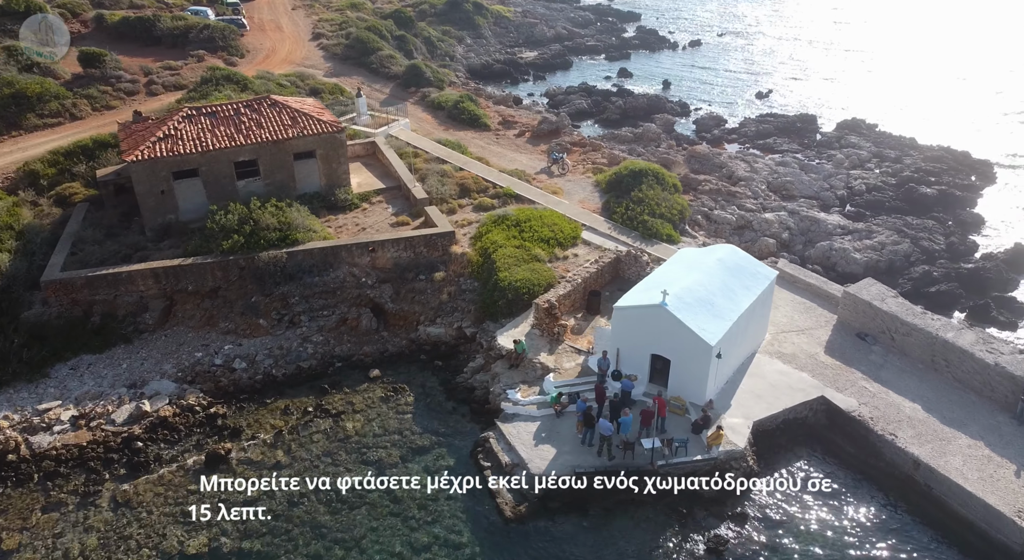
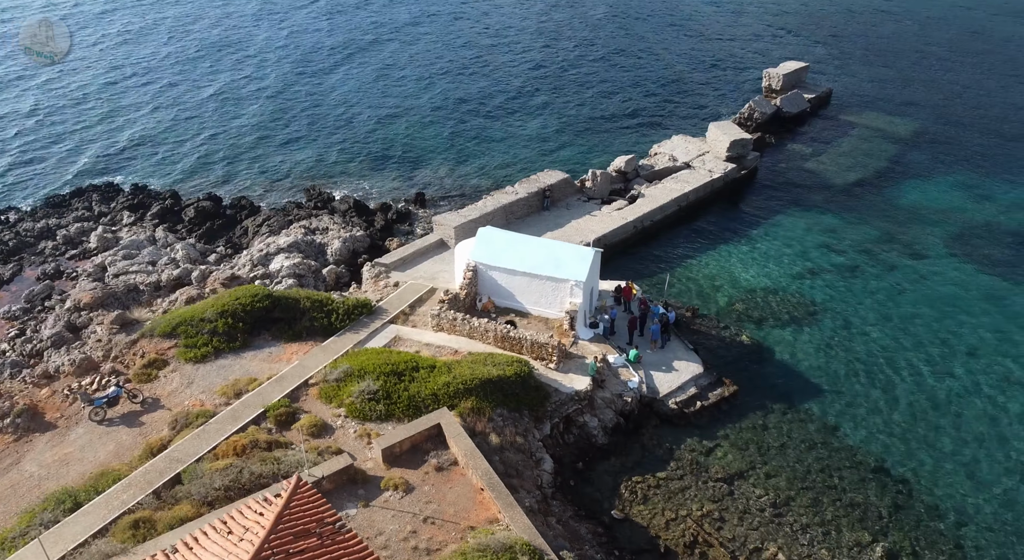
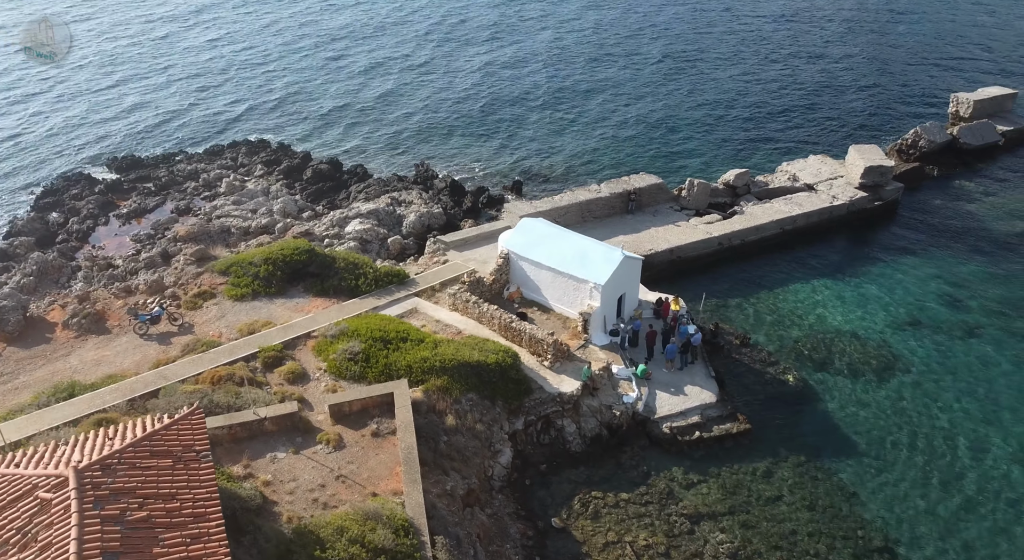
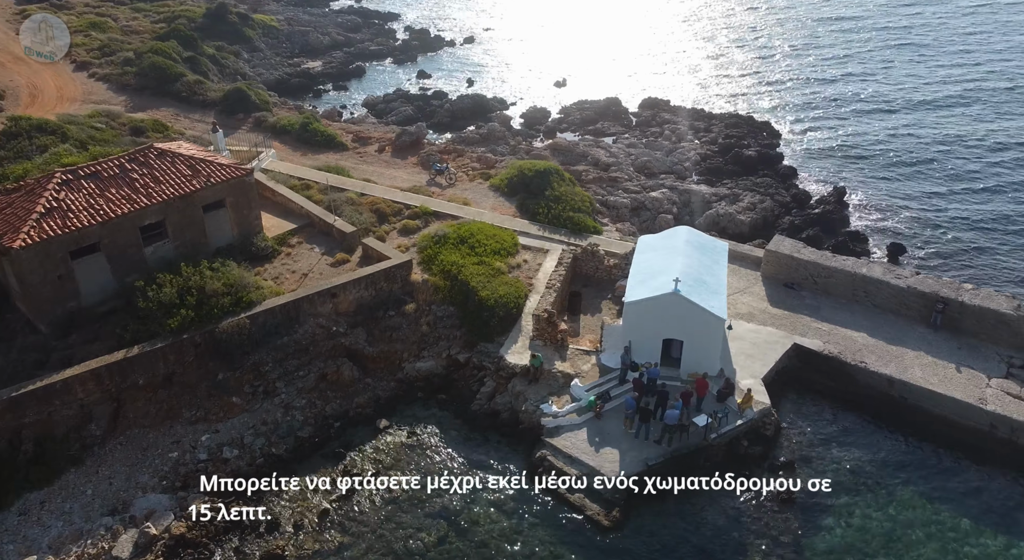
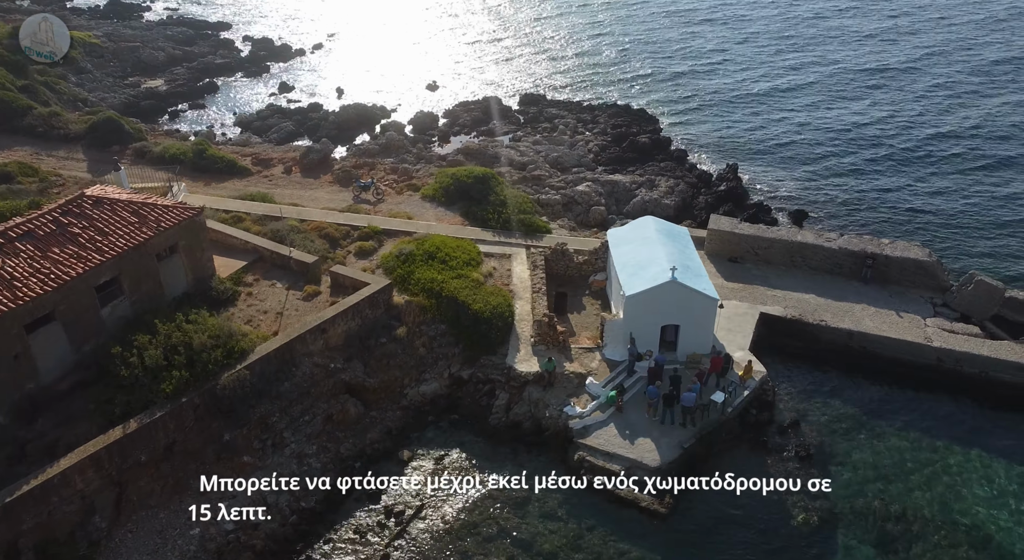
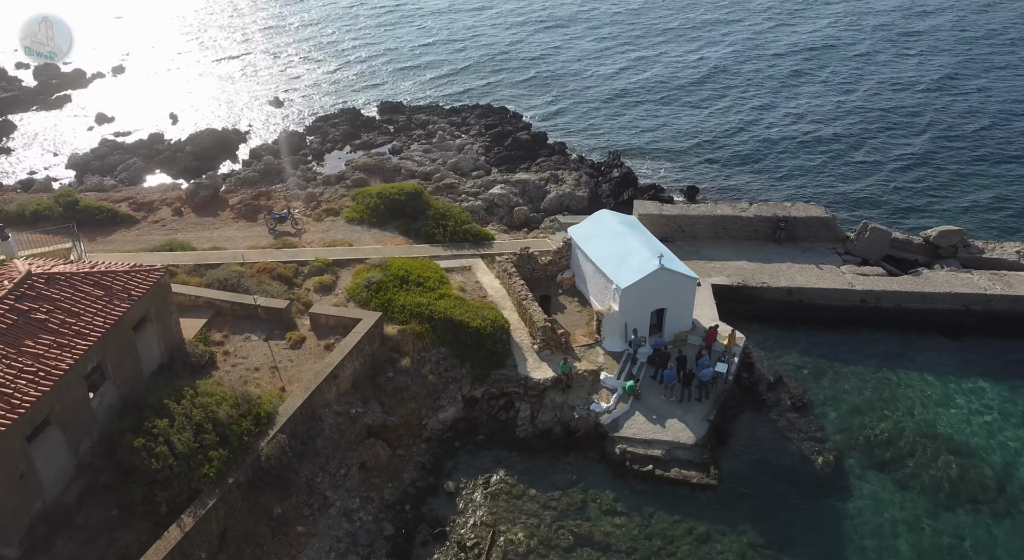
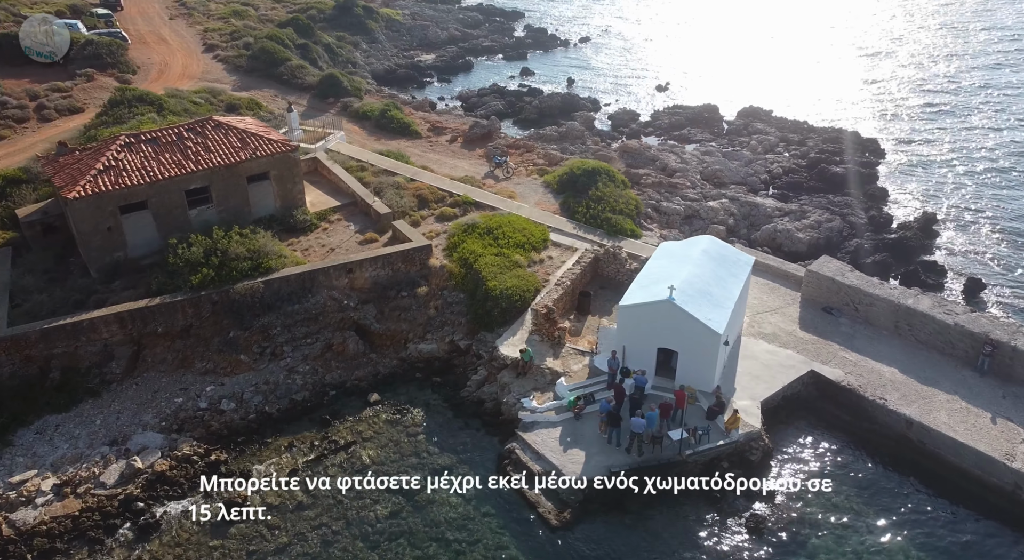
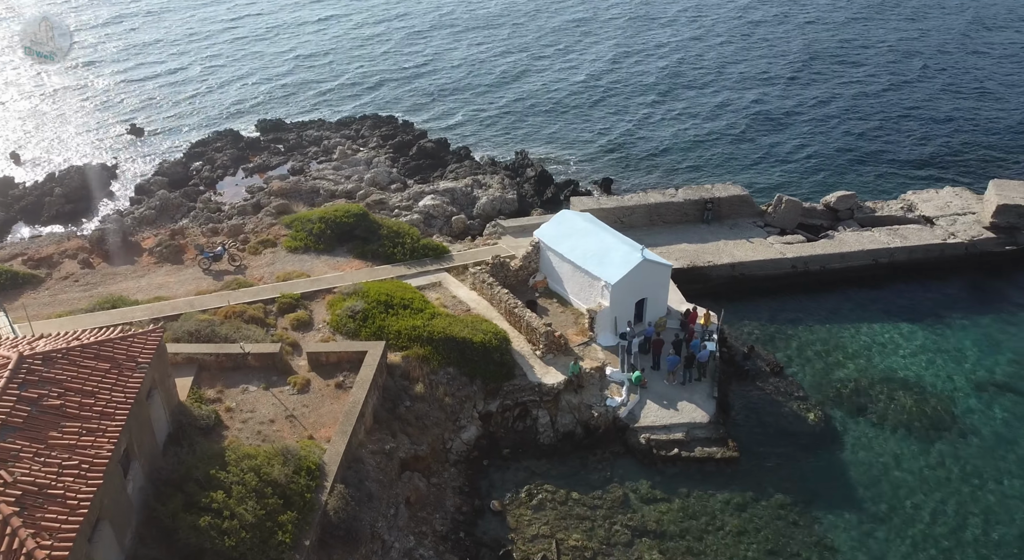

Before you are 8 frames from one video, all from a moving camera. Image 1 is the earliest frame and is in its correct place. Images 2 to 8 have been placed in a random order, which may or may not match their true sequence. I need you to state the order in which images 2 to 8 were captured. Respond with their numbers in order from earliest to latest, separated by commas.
7, 4, 5, 6, 8, 3, 2
